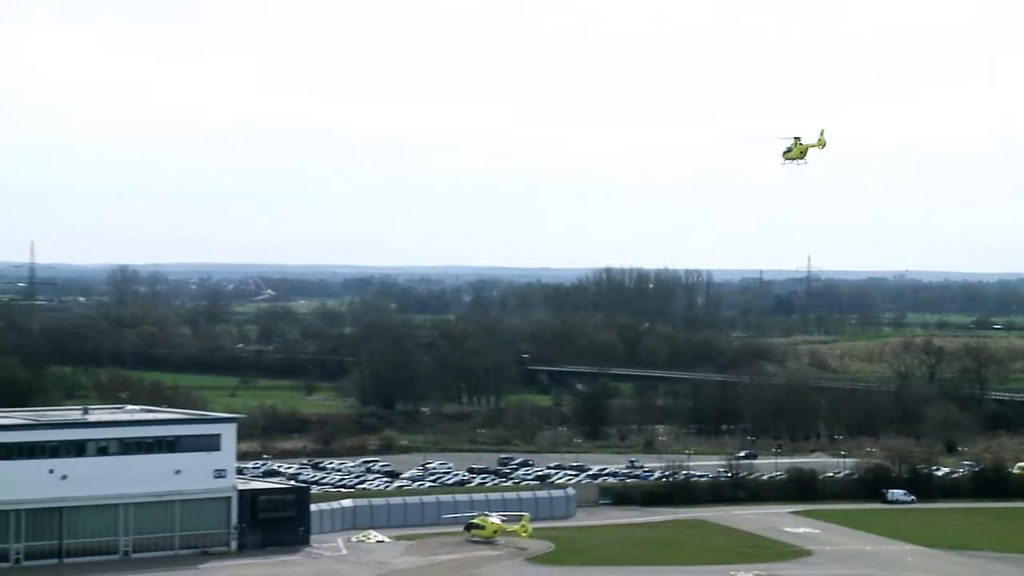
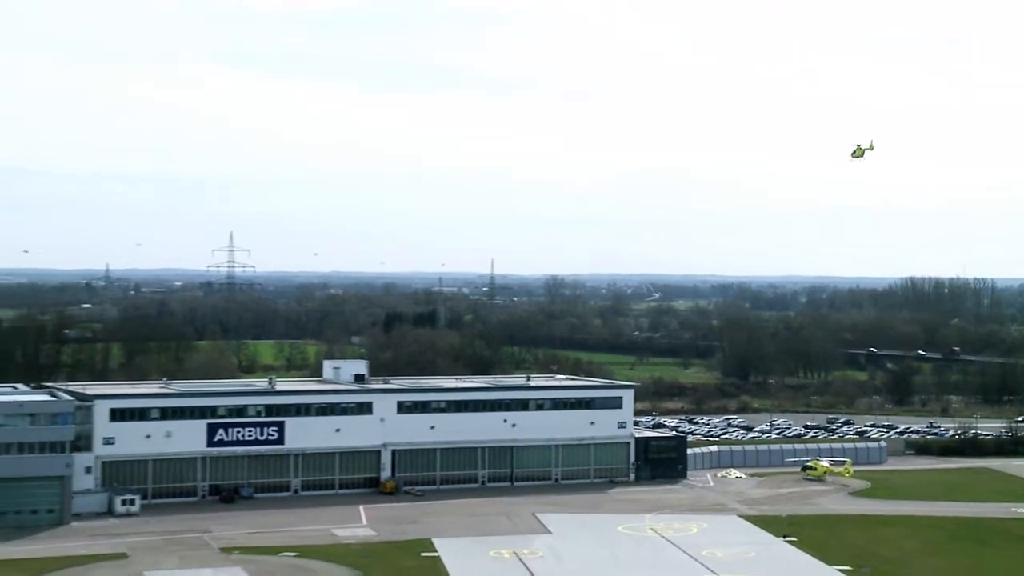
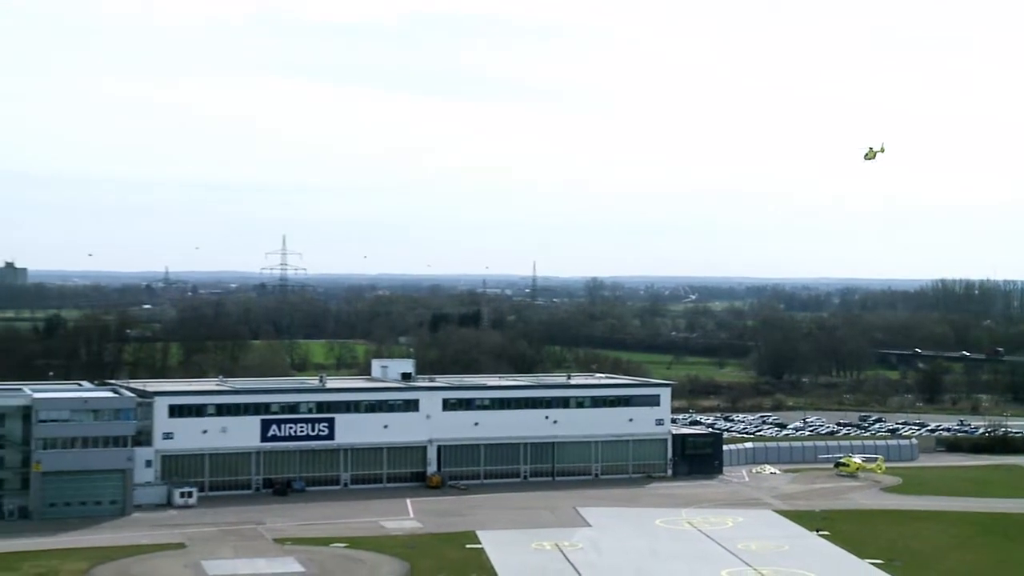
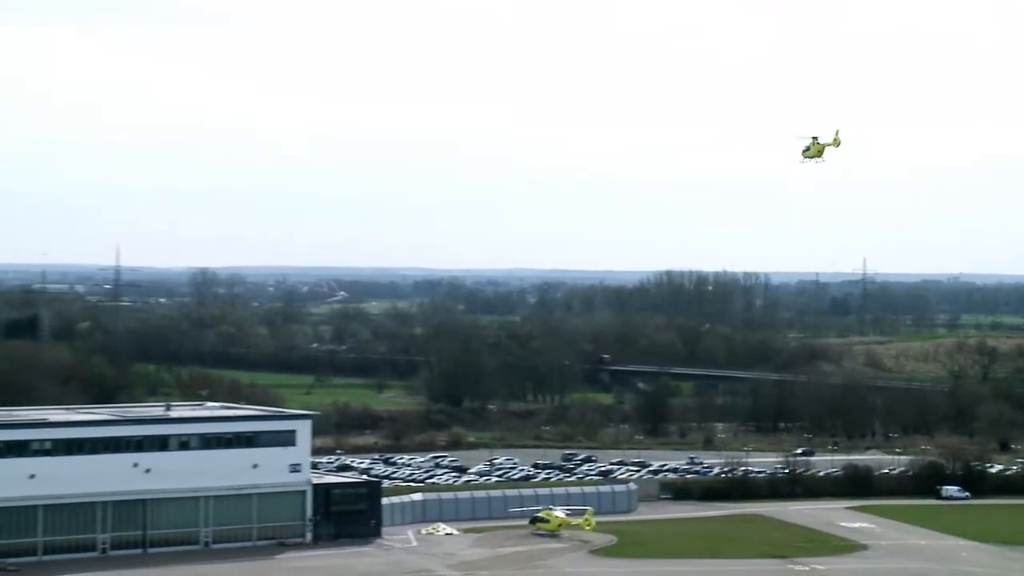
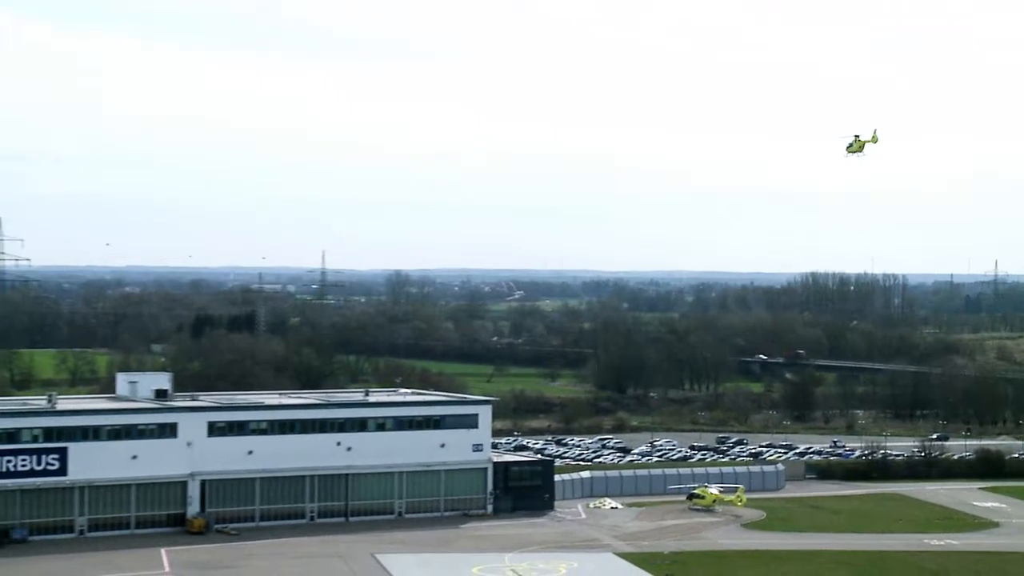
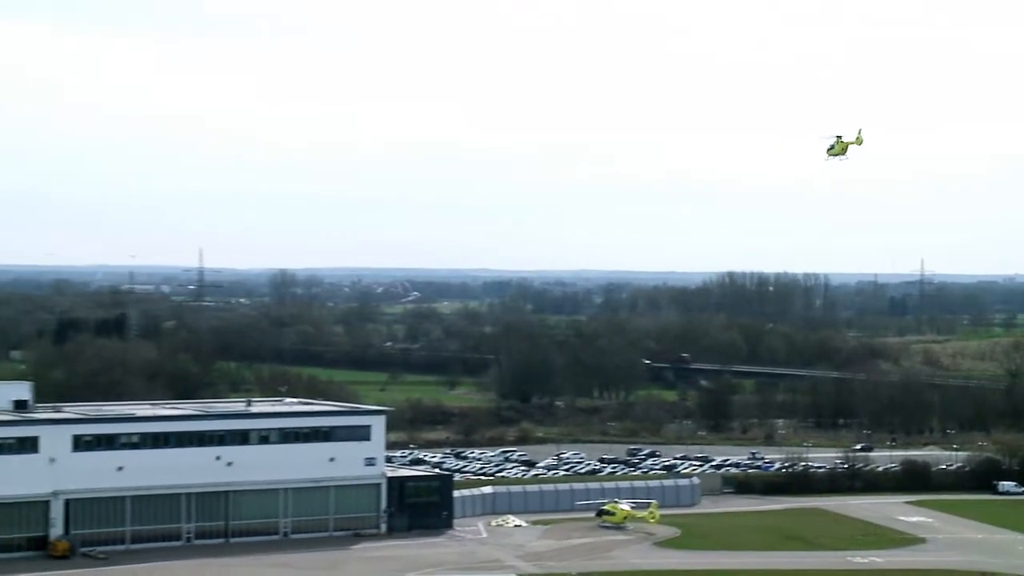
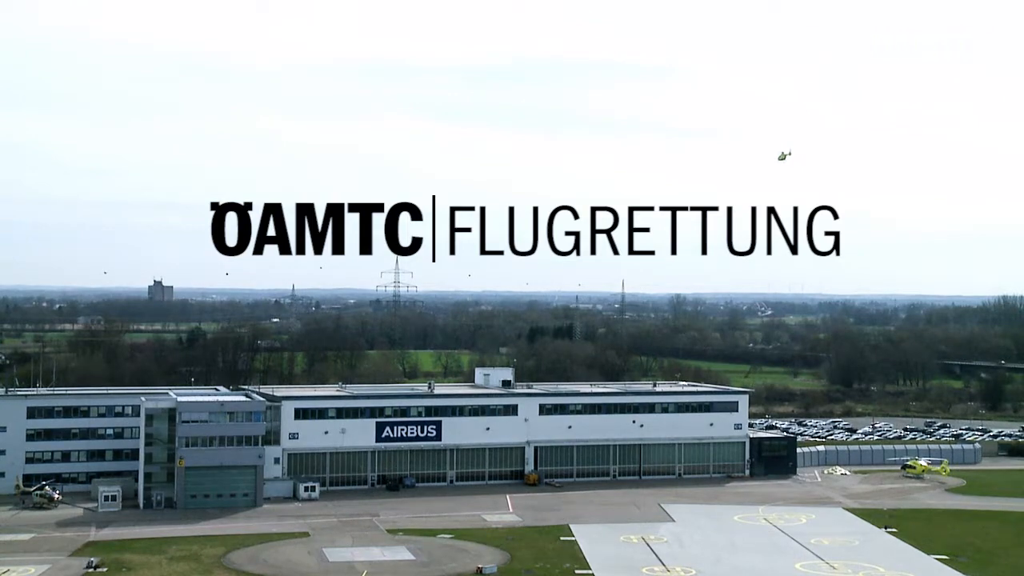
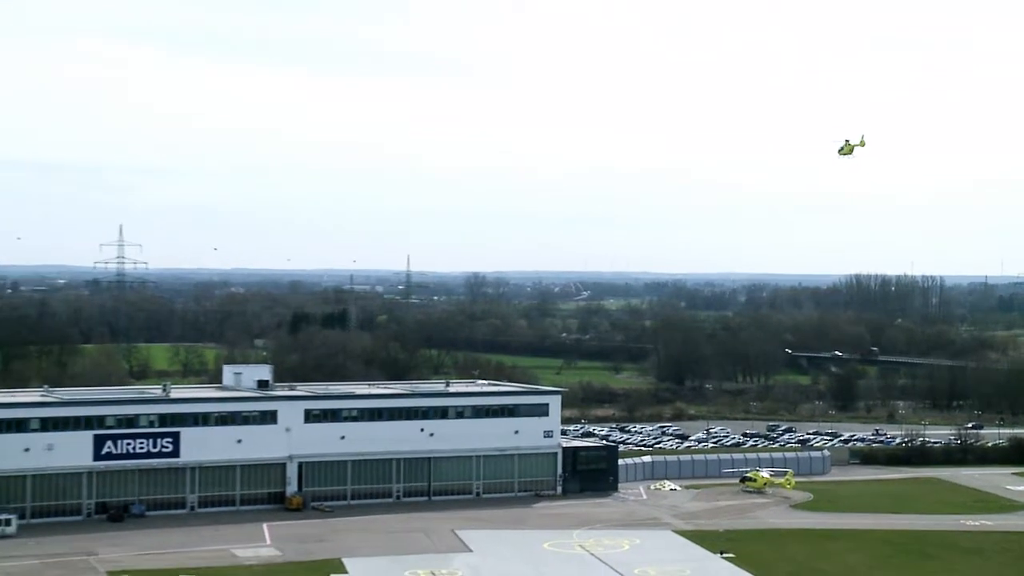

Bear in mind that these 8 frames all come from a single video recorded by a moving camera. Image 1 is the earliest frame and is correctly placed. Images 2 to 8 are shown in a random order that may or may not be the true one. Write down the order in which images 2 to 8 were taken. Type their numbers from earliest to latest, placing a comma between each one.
4, 6, 5, 8, 2, 3, 7
